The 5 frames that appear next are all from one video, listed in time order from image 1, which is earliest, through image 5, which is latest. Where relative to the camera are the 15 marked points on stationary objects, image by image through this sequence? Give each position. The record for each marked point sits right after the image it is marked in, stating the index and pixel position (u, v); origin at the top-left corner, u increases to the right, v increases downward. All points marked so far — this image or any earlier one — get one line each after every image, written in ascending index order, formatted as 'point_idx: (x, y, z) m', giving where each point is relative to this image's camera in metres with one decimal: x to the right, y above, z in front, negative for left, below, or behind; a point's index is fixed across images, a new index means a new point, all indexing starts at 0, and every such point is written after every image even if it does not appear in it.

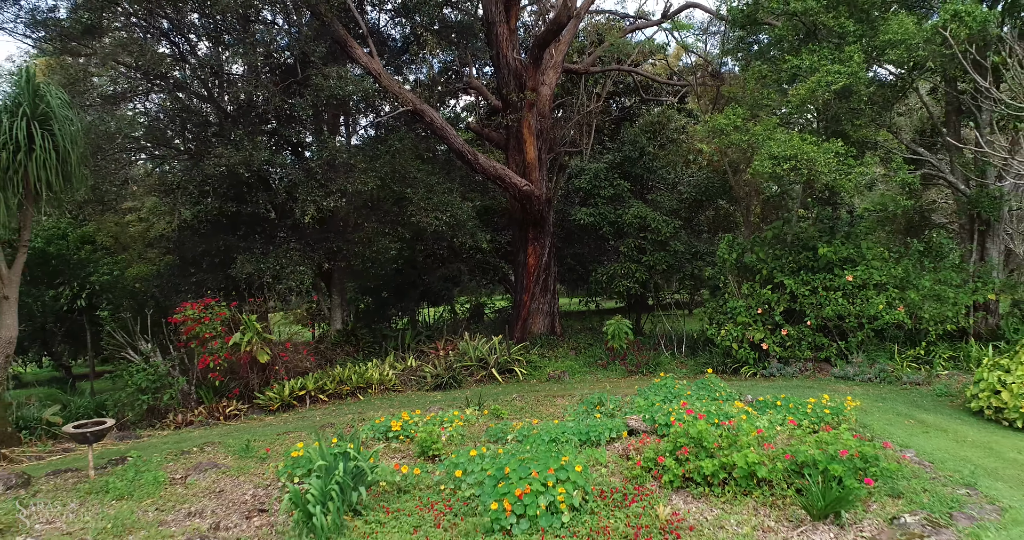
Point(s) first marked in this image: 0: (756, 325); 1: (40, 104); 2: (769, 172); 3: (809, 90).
0: (+2.4, -0.5, +7.7) m
1: (-3.7, +1.3, +6.3) m
2: (+2.3, +0.9, +7.3) m
3: (+2.6, +1.5, +6.9) m
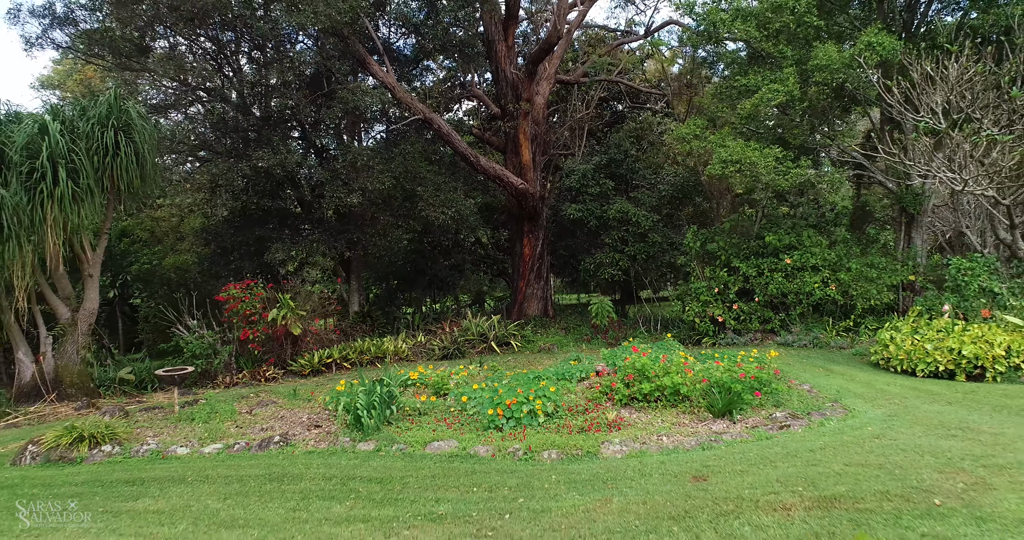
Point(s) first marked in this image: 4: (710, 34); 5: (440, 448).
0: (+2.4, -0.4, +9.1) m
1: (-3.8, +1.5, +7.8) m
2: (+2.3, +1.0, +8.7) m
3: (+2.5, +1.7, +8.3) m
4: (+2.3, +2.7, +9.3) m
5: (-0.4, -1.0, +4.6) m
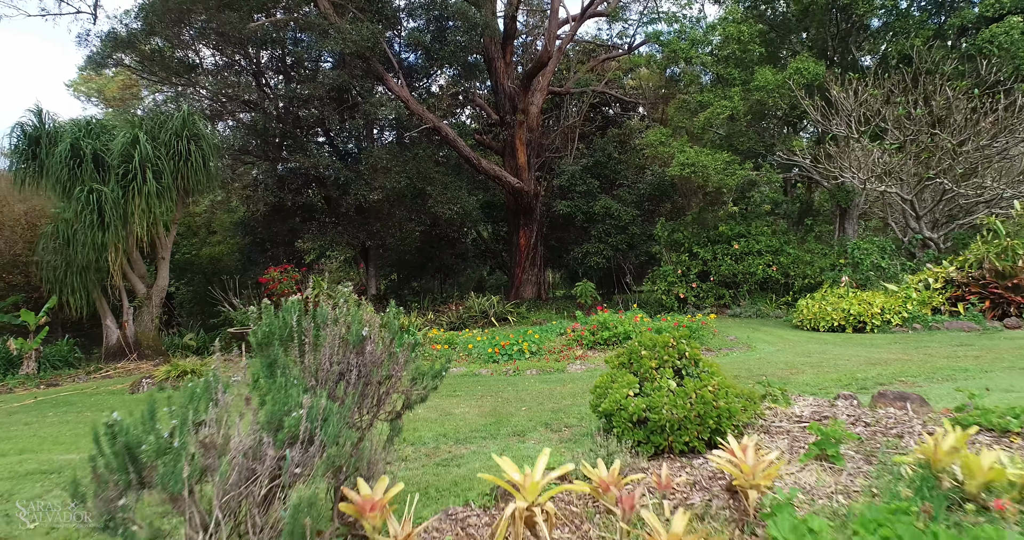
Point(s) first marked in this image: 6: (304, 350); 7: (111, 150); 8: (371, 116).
0: (+2.3, -0.2, +10.9) m
1: (-3.8, +1.7, +9.6) m
2: (+2.2, +1.2, +10.5) m
3: (+2.5, +1.9, +10.1) m
4: (+2.2, +2.9, +11.1) m
5: (-0.5, -0.8, +6.4) m
6: (-0.6, -0.2, +2.2) m
7: (-4.4, +1.3, +8.8) m
8: (-2.2, +2.4, +12.2) m
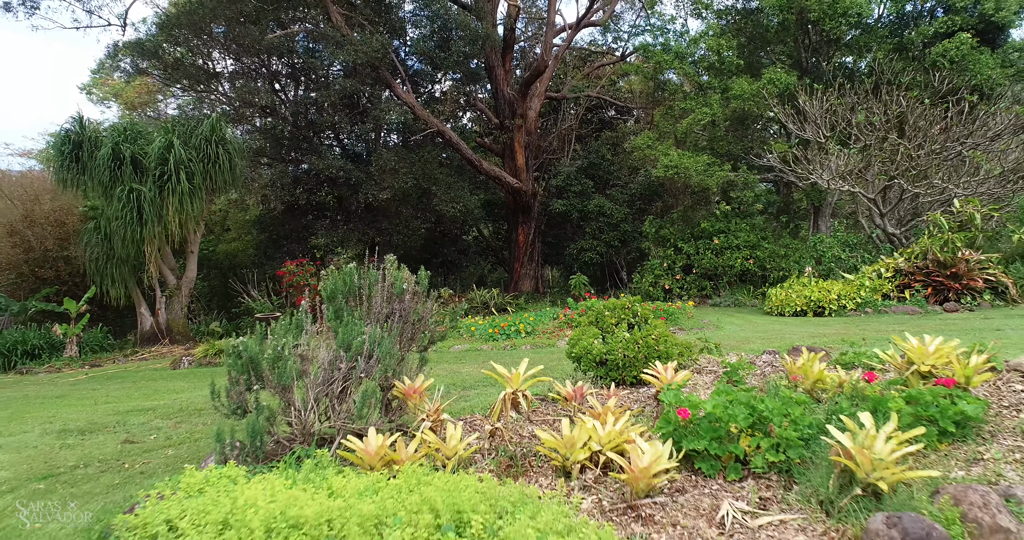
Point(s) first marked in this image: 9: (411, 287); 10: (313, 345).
0: (+2.3, -0.1, +11.8) m
1: (-3.8, +1.8, +10.5) m
2: (+2.2, +1.3, +11.4) m
3: (+2.4, +2.0, +11.0) m
4: (+2.2, +3.0, +12.0) m
5: (-0.5, -0.7, +7.3) m
6: (-0.6, -0.1, +3.2) m
7: (-4.4, +1.4, +9.7) m
8: (-2.2, +2.5, +13.2) m
9: (-0.4, -0.1, +3.3) m
10: (-0.7, -0.3, +2.8) m
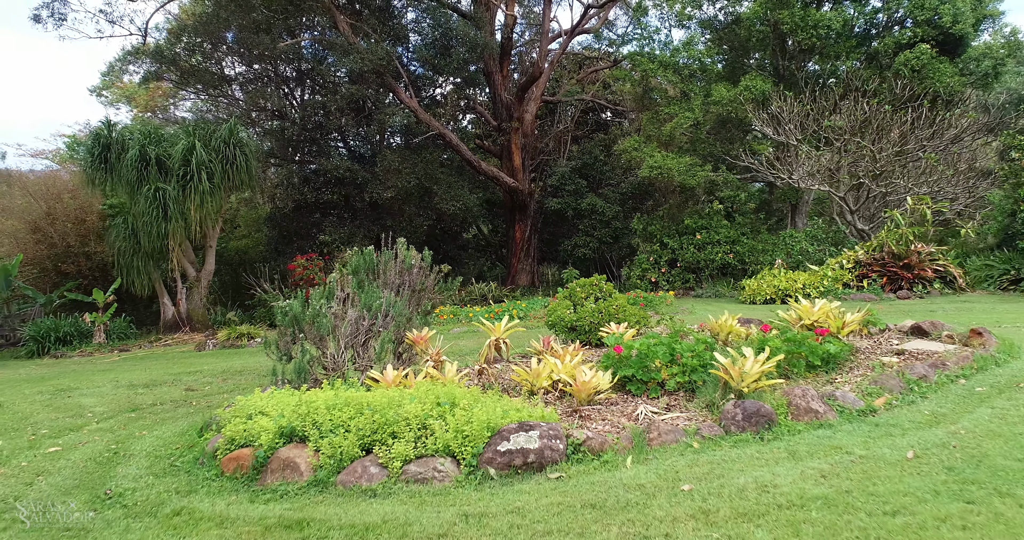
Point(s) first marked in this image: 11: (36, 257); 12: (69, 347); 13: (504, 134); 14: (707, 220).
0: (+2.2, 0.0, +12.6) m
1: (-3.9, +1.9, +11.3) m
2: (+2.1, +1.4, +12.2) m
3: (+2.4, +2.1, +11.8) m
4: (+2.2, +3.1, +12.9) m
5: (-0.6, -0.6, +8.1) m
6: (-0.7, 0.0, +4.0) m
7: (-4.5, +1.5, +10.6) m
8: (-2.2, +2.6, +14.0) m
9: (-0.5, 0.0, +4.1) m
10: (-0.8, -0.2, +3.6) m
11: (-6.8, +0.2, +11.6) m
12: (-5.8, -1.0, +10.4) m
13: (-0.2, +2.7, +16.0) m
14: (+3.1, +0.8, +12.6) m
